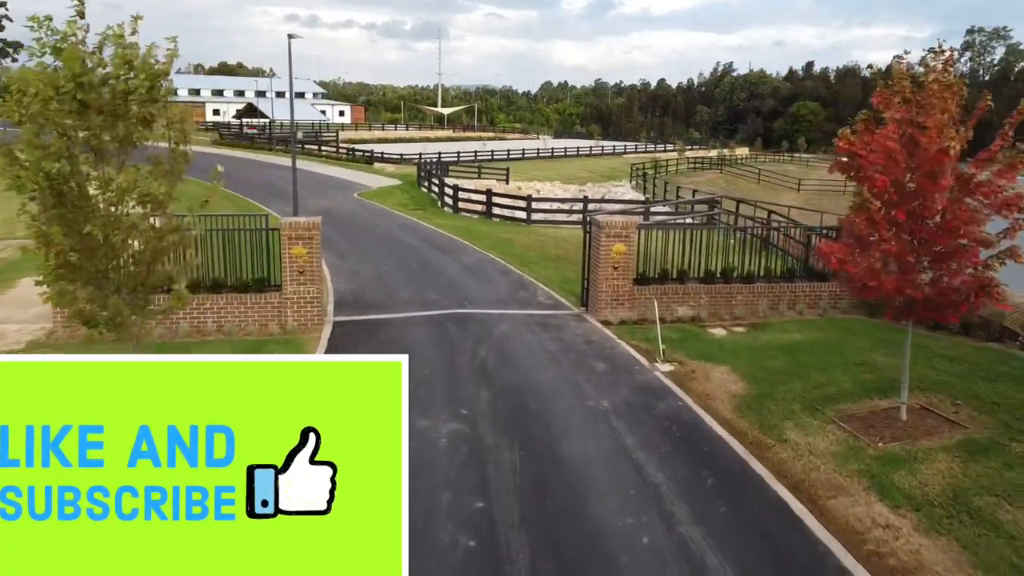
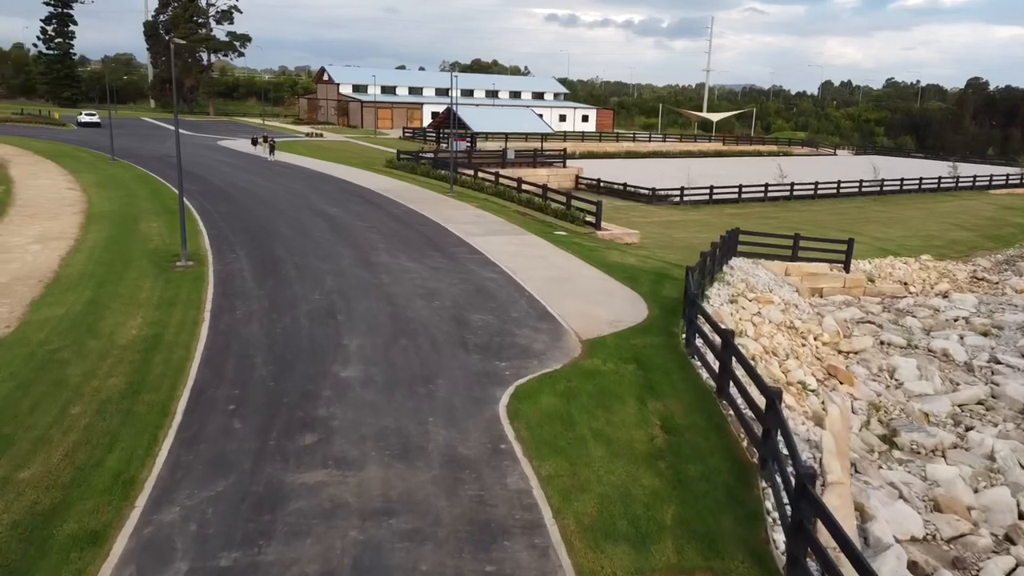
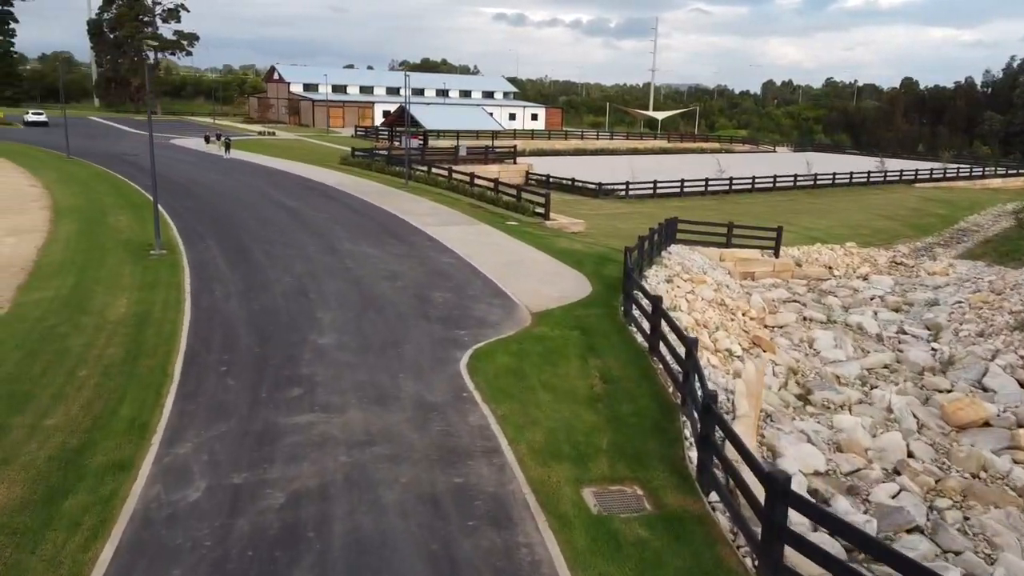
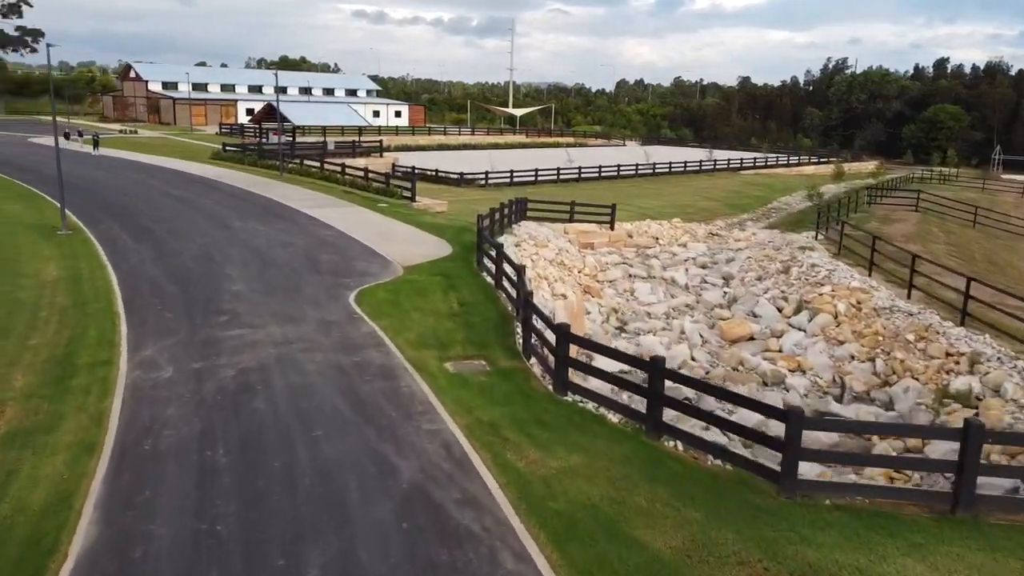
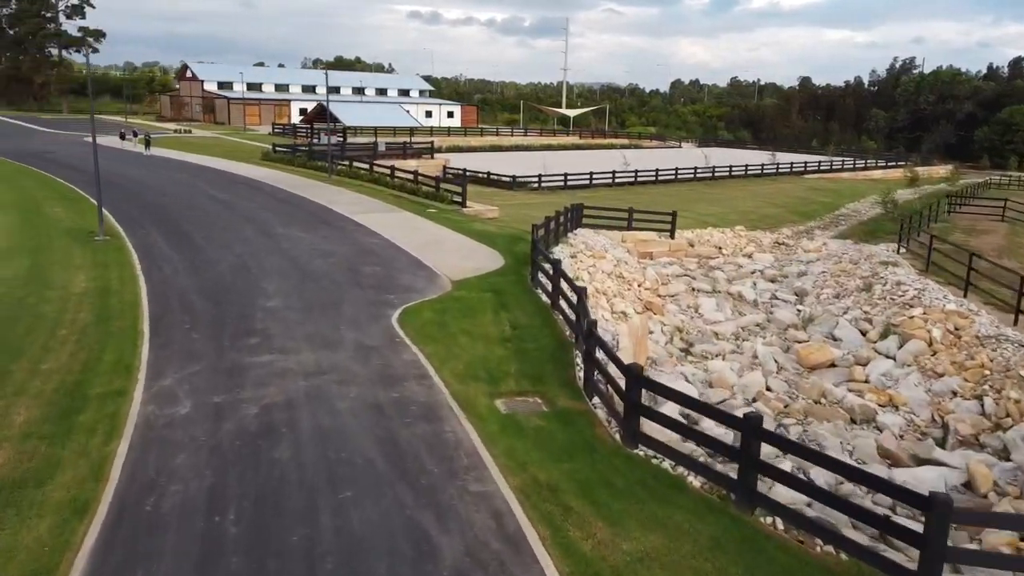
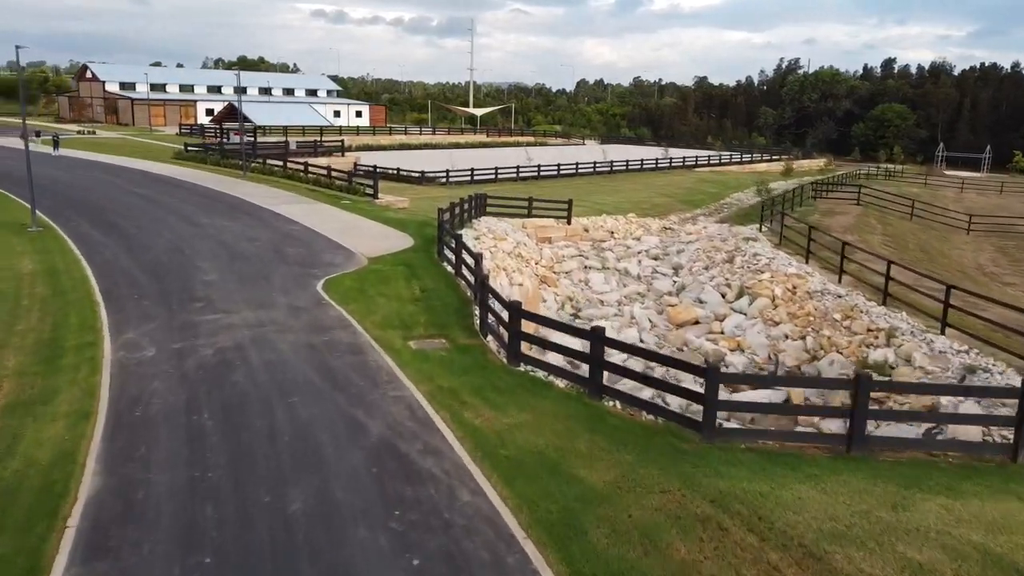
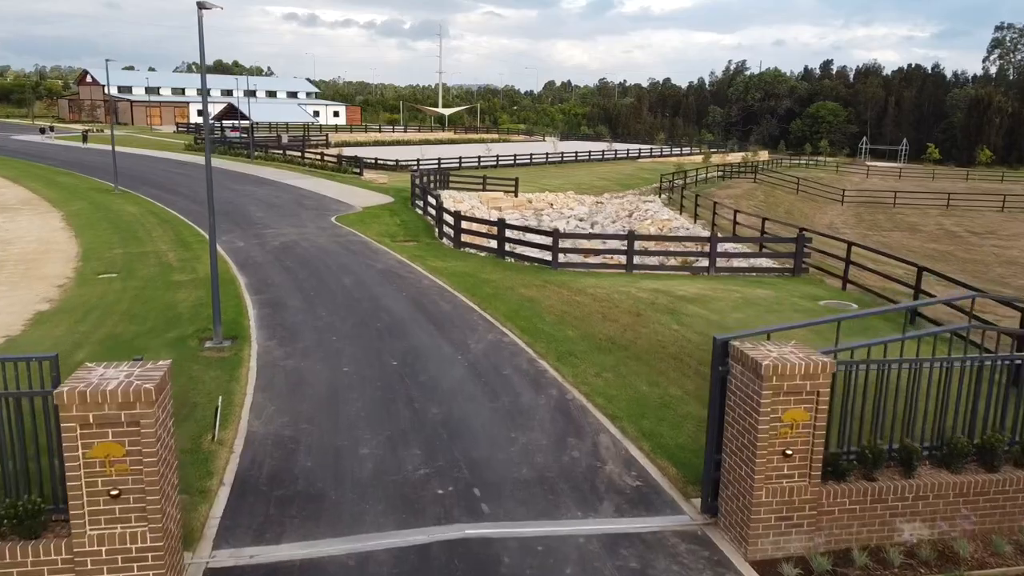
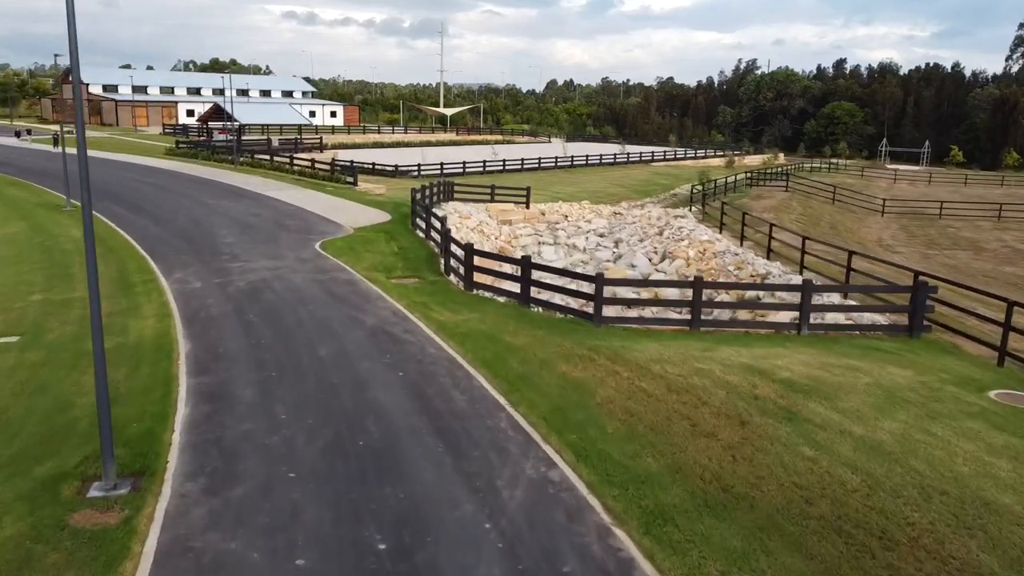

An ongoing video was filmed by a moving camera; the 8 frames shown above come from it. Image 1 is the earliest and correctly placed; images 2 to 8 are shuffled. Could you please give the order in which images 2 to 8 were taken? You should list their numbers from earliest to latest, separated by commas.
7, 8, 6, 4, 5, 3, 2
